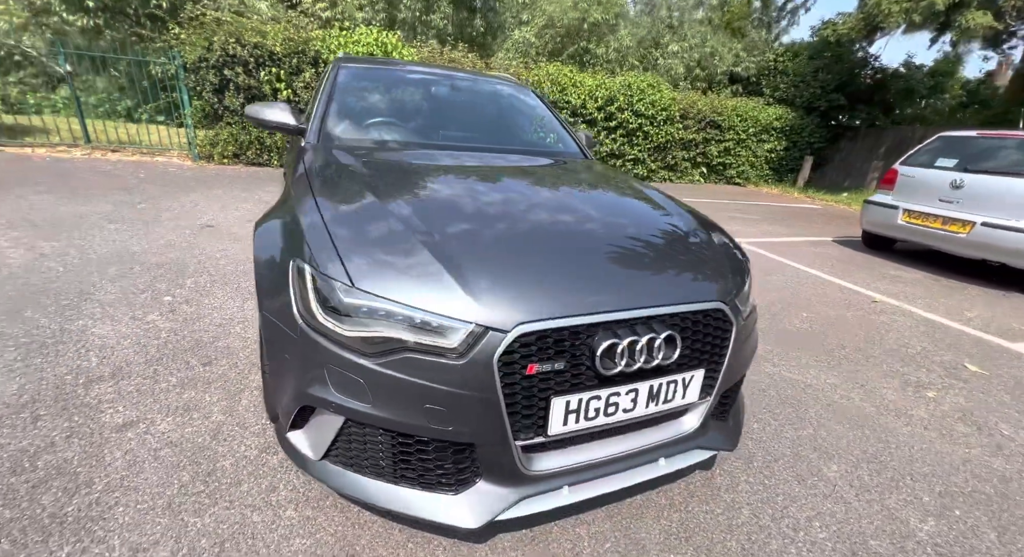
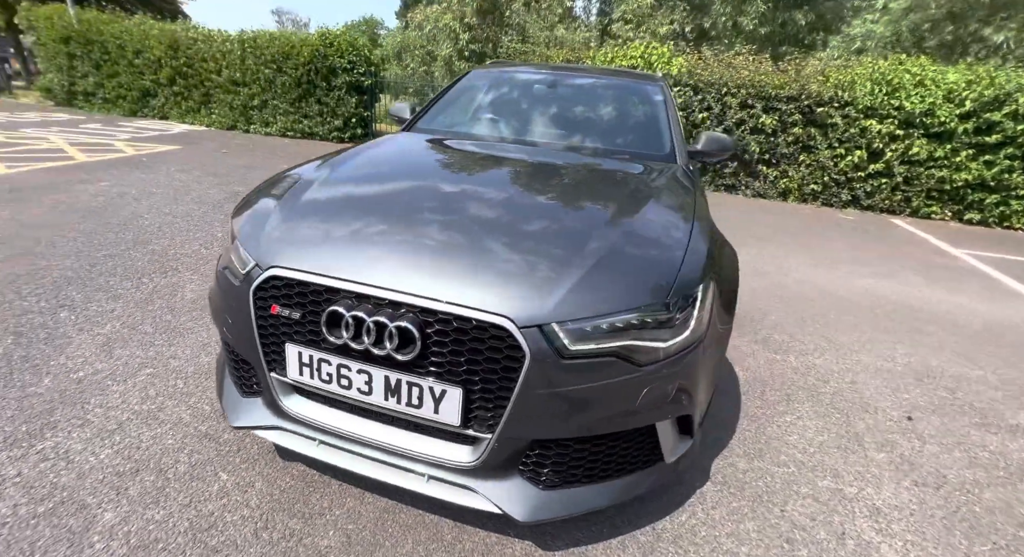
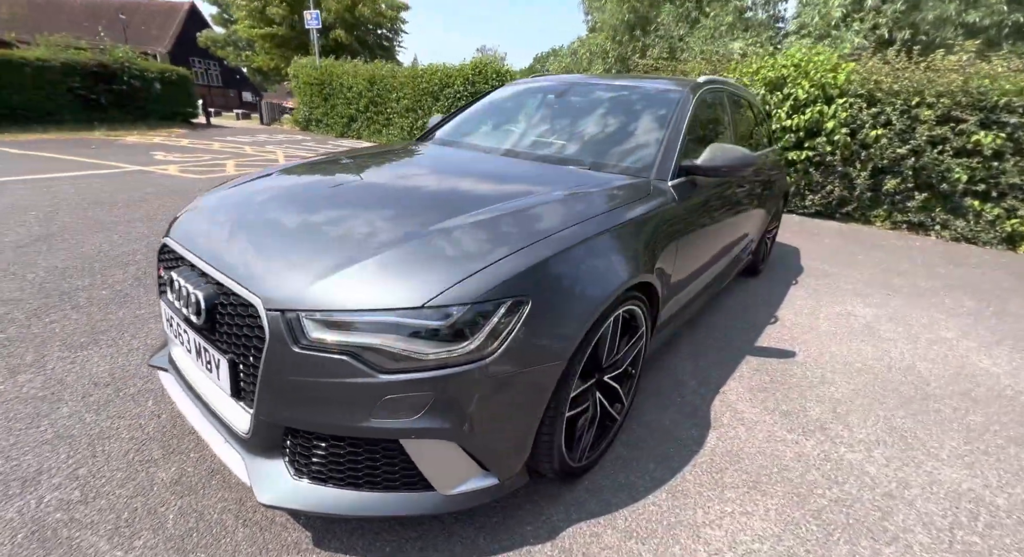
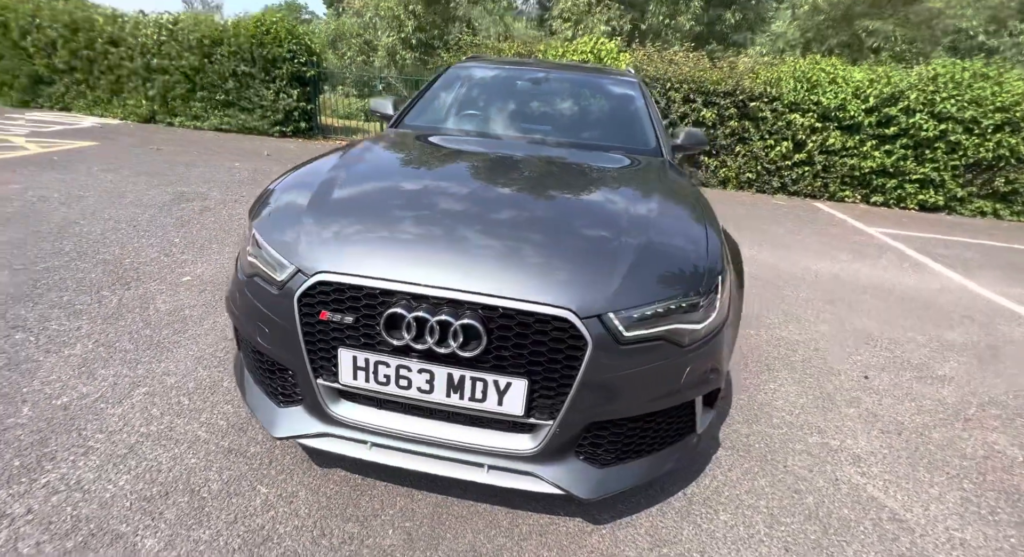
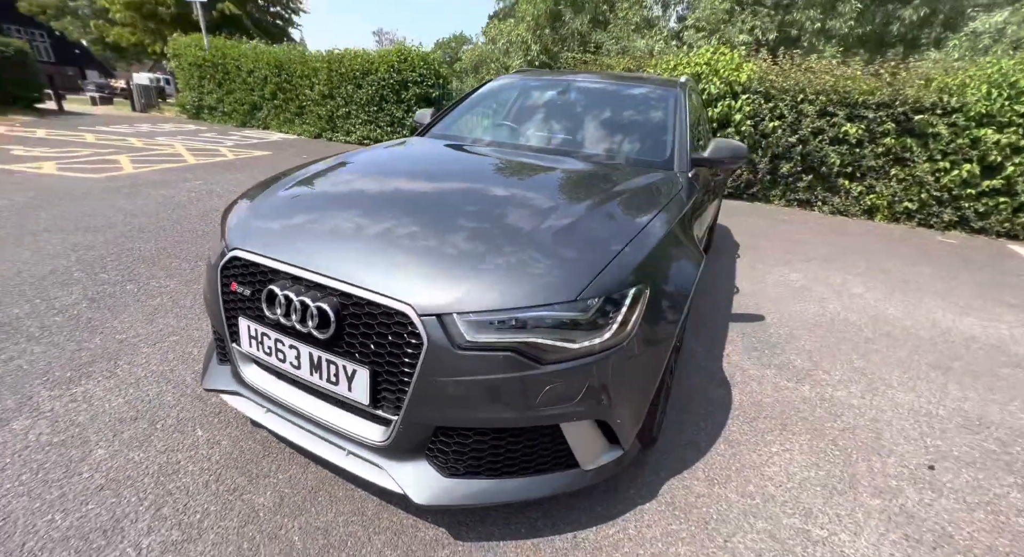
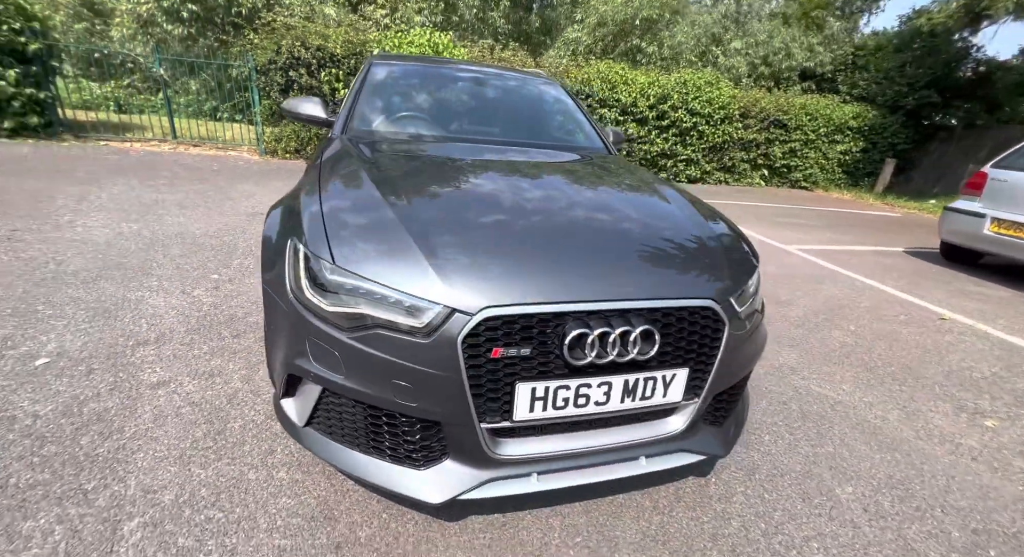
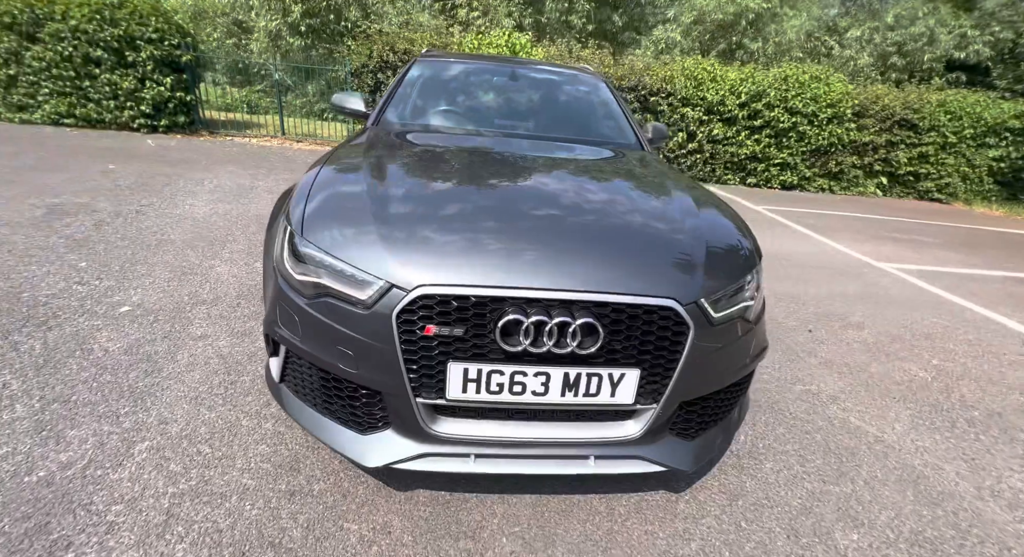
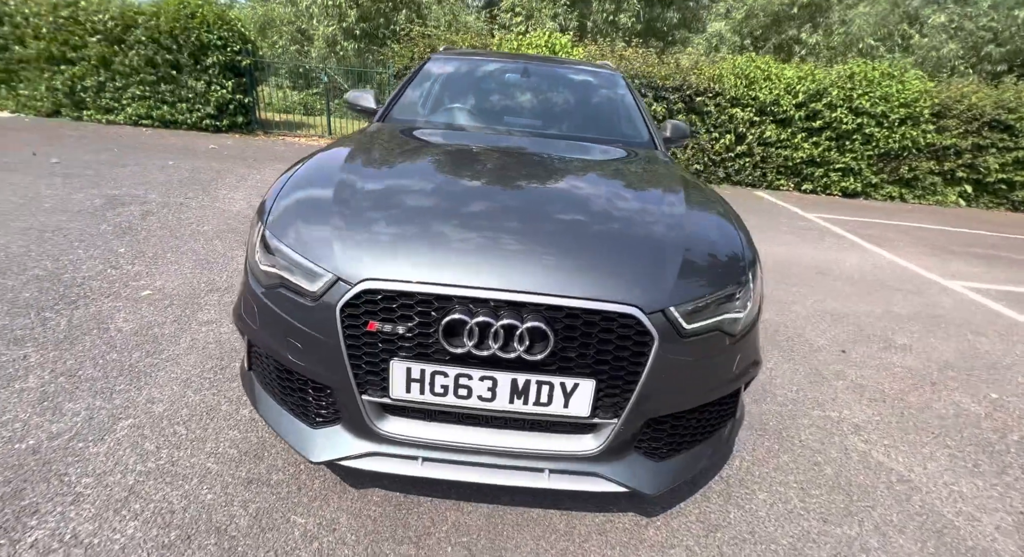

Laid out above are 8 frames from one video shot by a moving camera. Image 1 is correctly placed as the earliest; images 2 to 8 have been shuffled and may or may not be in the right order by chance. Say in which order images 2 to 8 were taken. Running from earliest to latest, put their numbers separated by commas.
6, 7, 8, 4, 2, 5, 3
